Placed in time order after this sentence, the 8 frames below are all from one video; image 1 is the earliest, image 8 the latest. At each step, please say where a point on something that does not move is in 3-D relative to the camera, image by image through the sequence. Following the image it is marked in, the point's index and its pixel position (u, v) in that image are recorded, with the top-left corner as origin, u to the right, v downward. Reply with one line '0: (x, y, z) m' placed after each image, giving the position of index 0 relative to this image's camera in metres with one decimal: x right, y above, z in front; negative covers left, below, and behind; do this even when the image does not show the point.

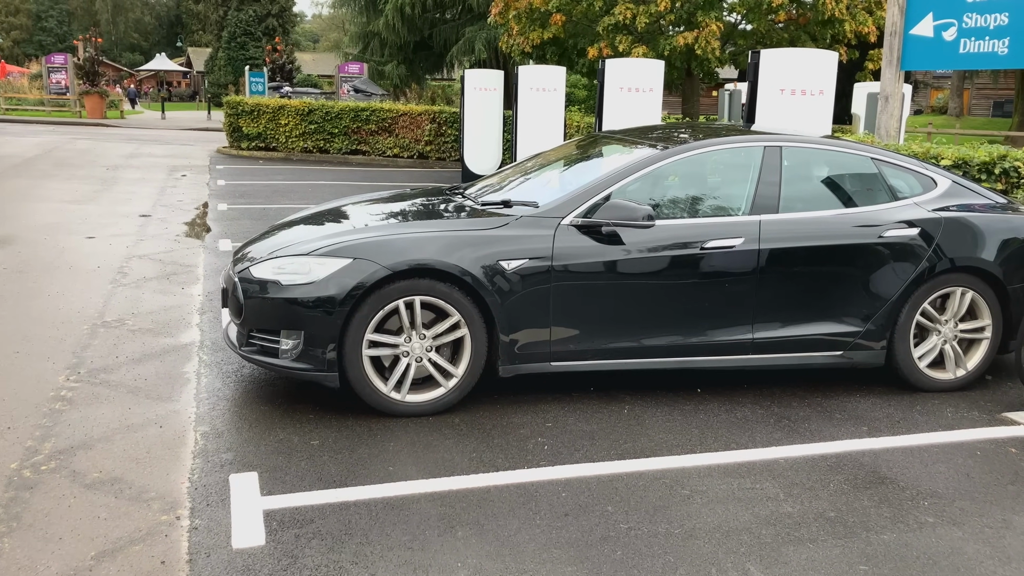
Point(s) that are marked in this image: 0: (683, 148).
0: (+0.9, +0.7, +4.6) m
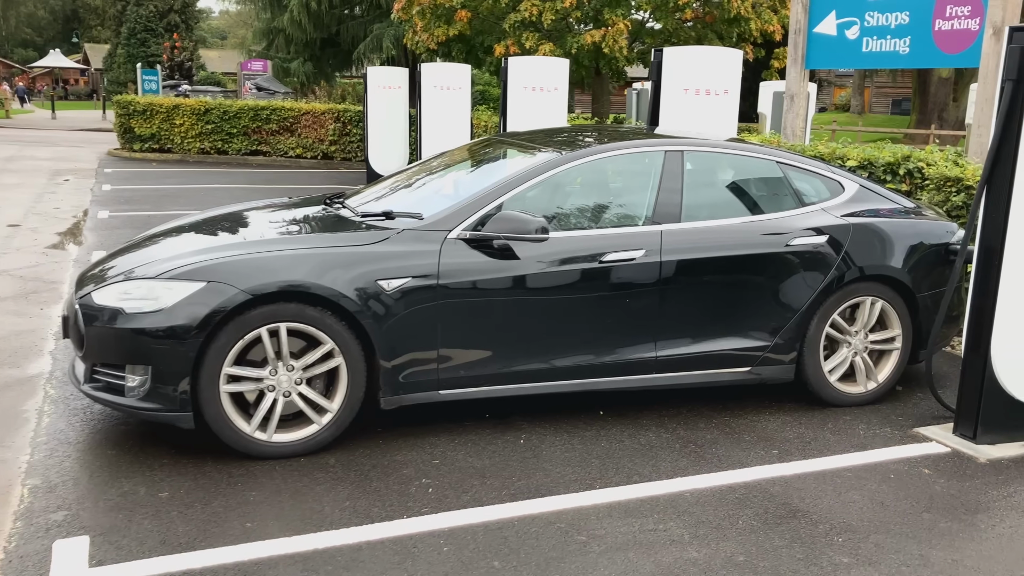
0: (+0.3, +0.6, +4.3) m
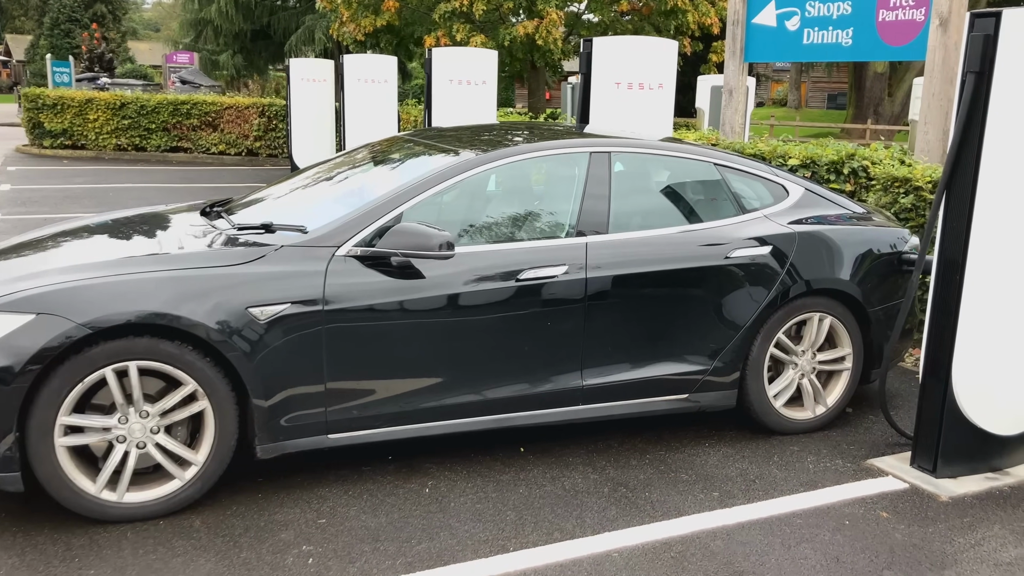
0: (-0.1, +0.6, +3.8) m
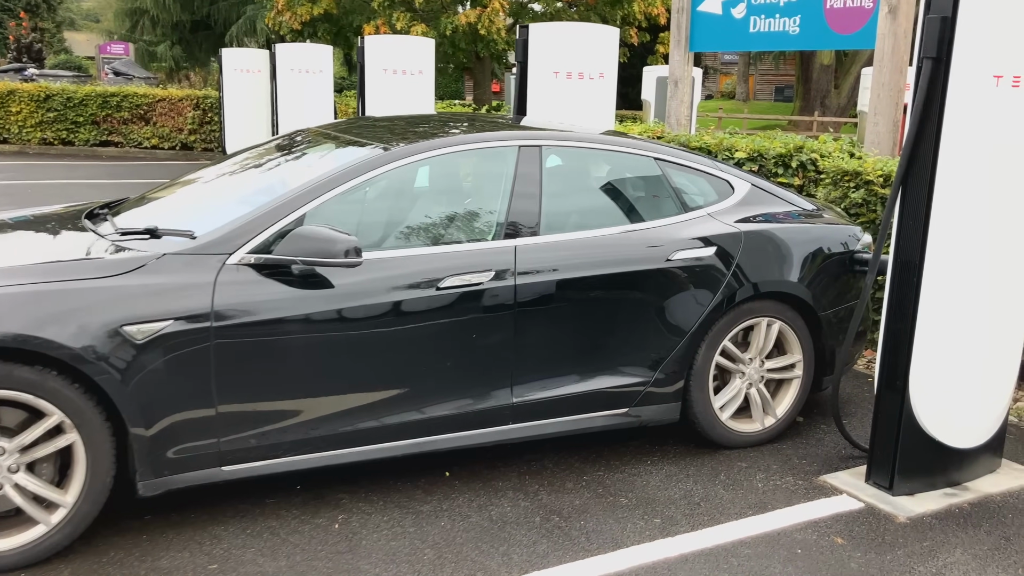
0: (-0.4, +0.5, +3.4) m
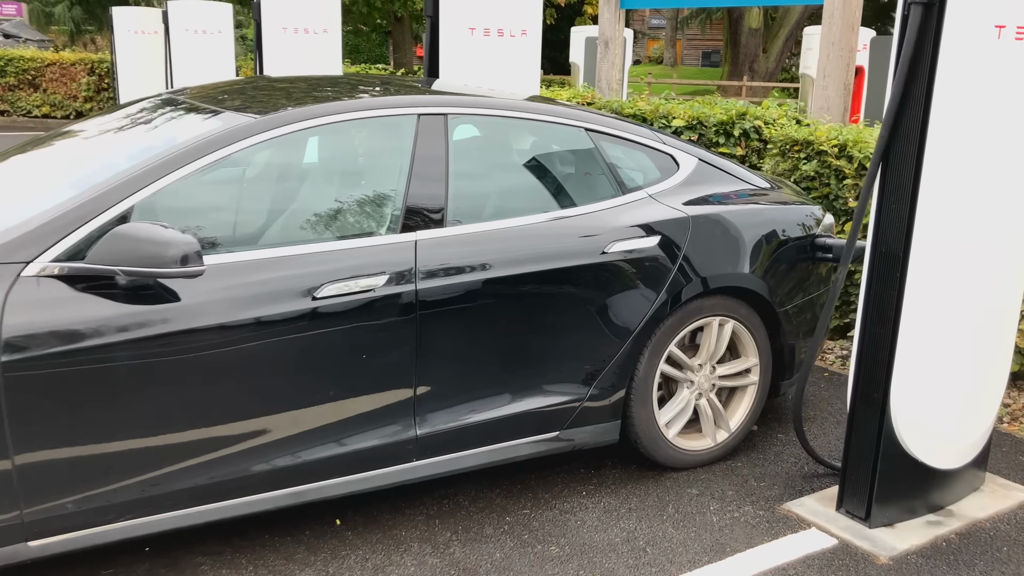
0: (-0.7, +0.5, +2.7) m
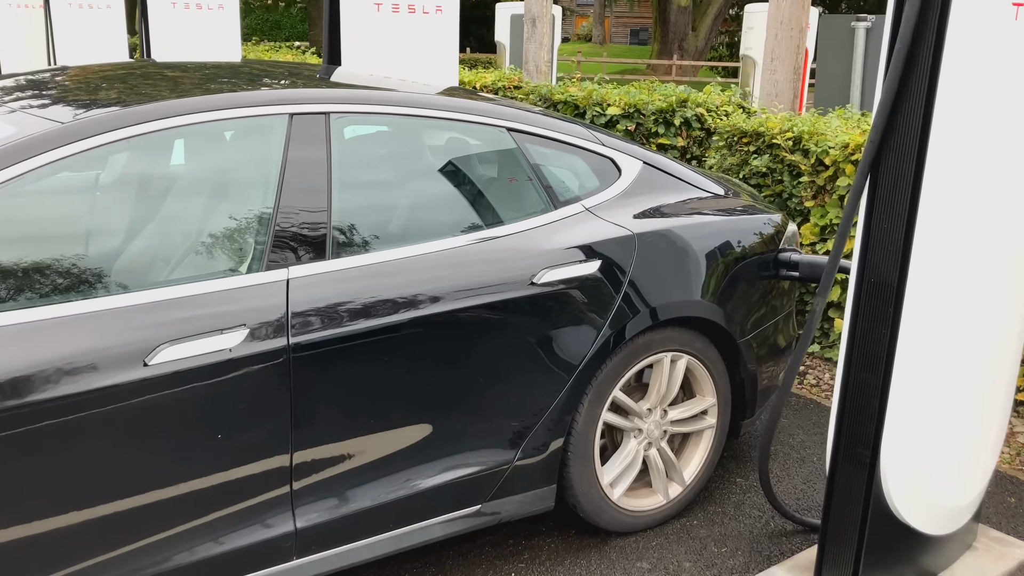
0: (-0.9, +0.4, +2.1) m
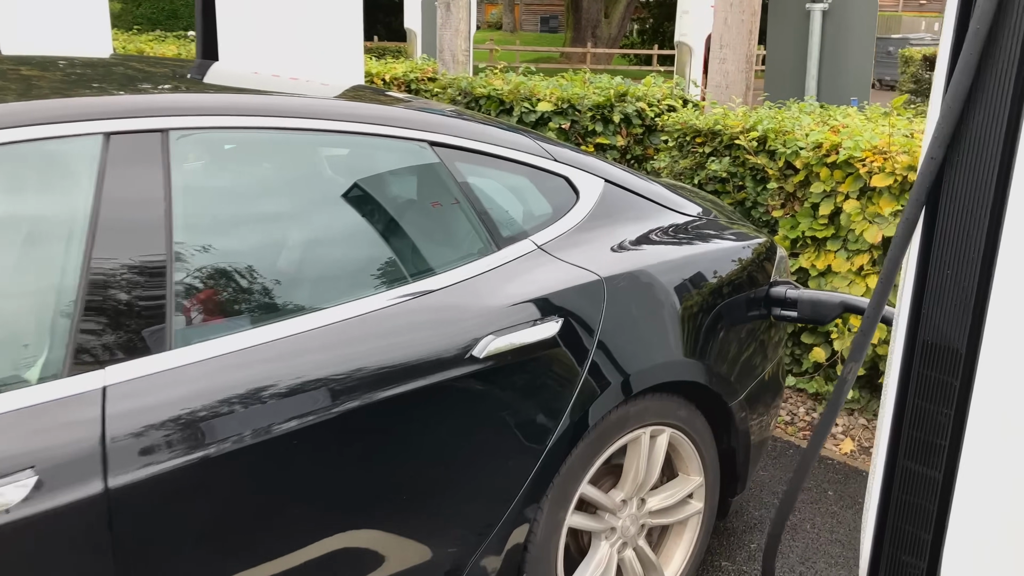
0: (-1.0, +0.2, +1.3) m
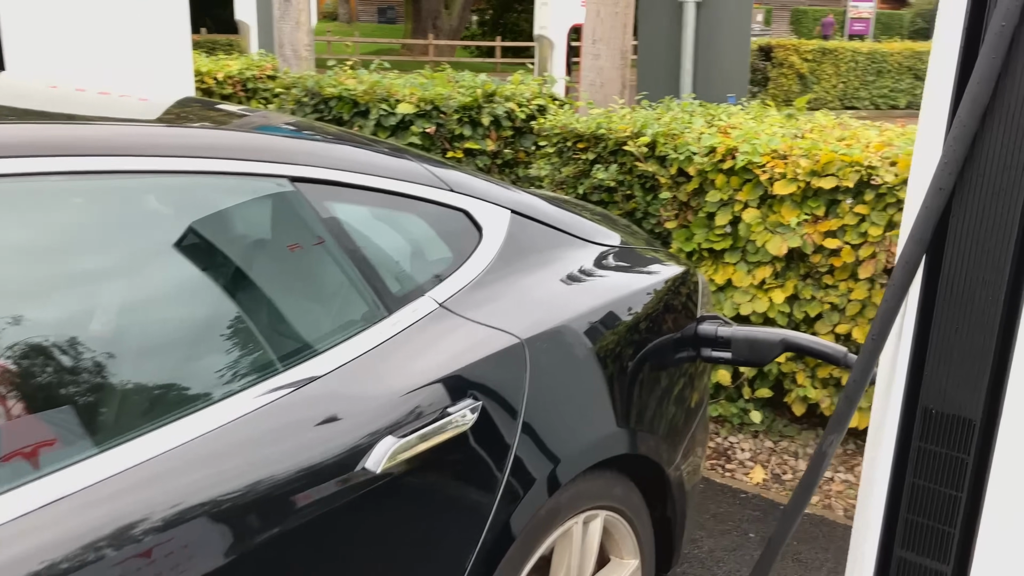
0: (-1.1, 0.0, +0.7) m
